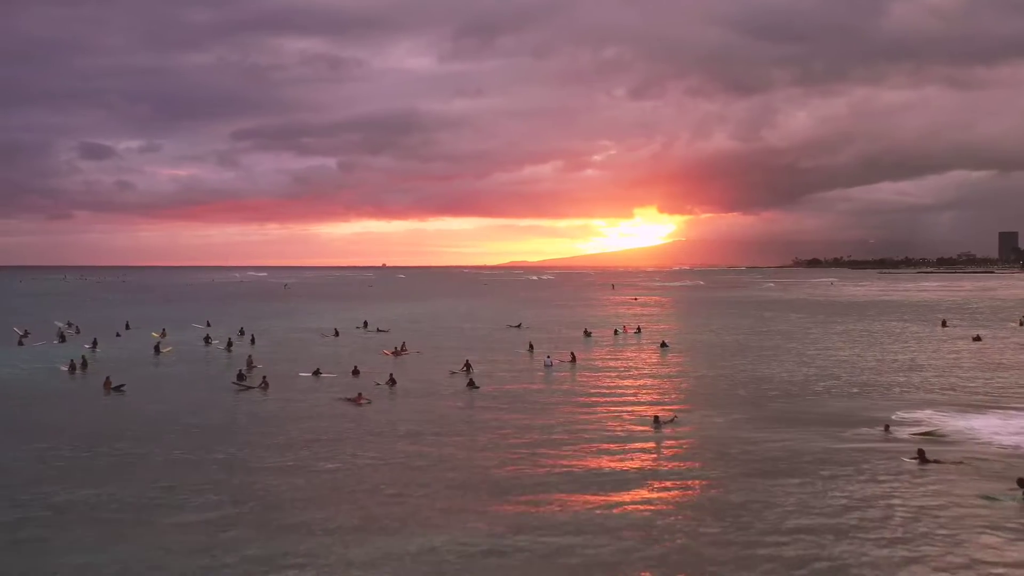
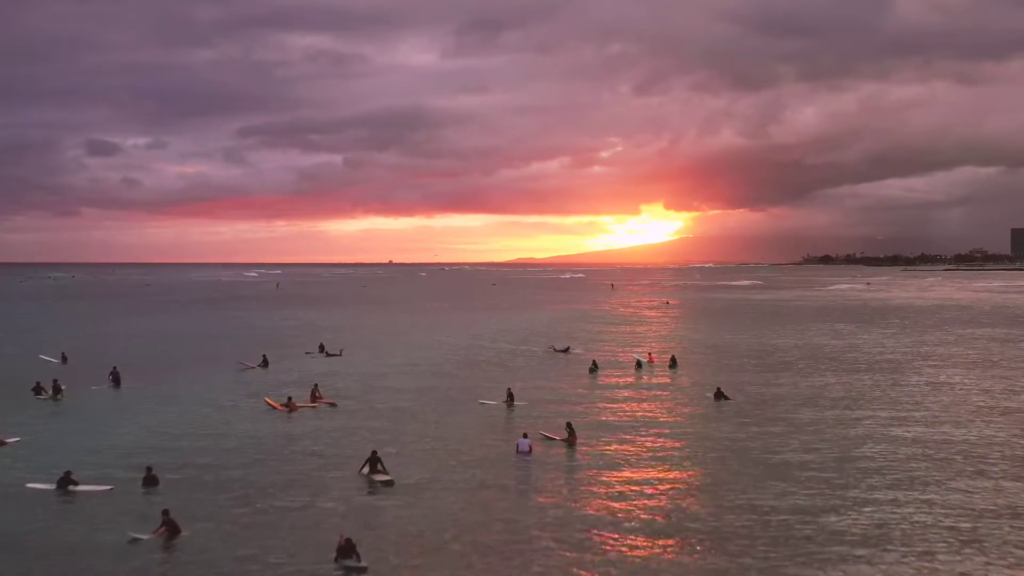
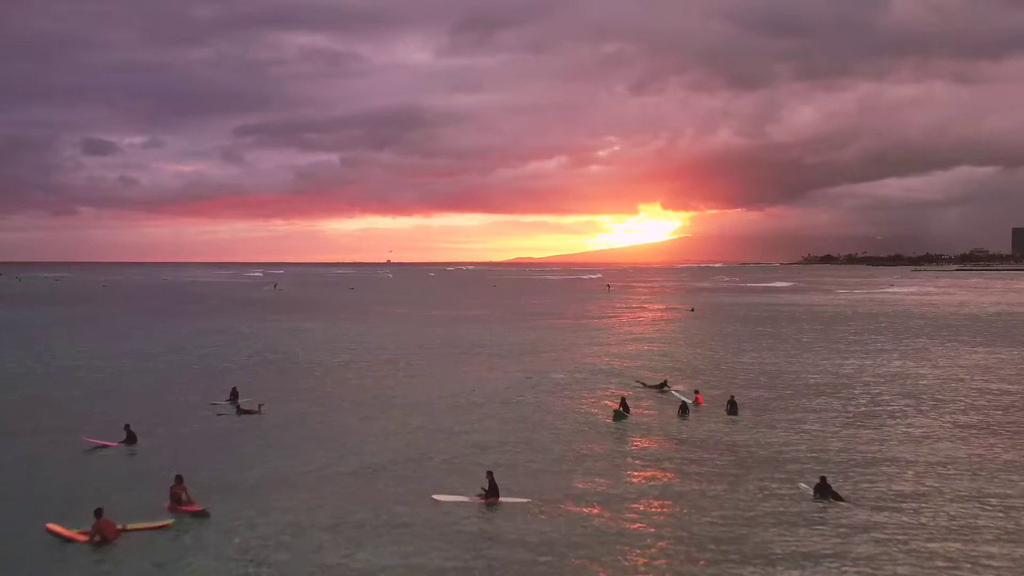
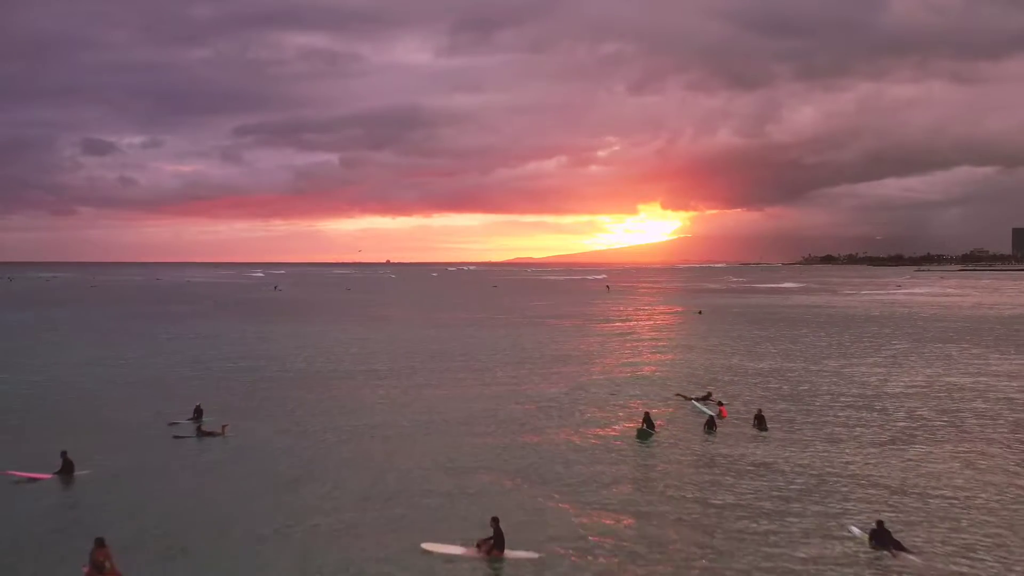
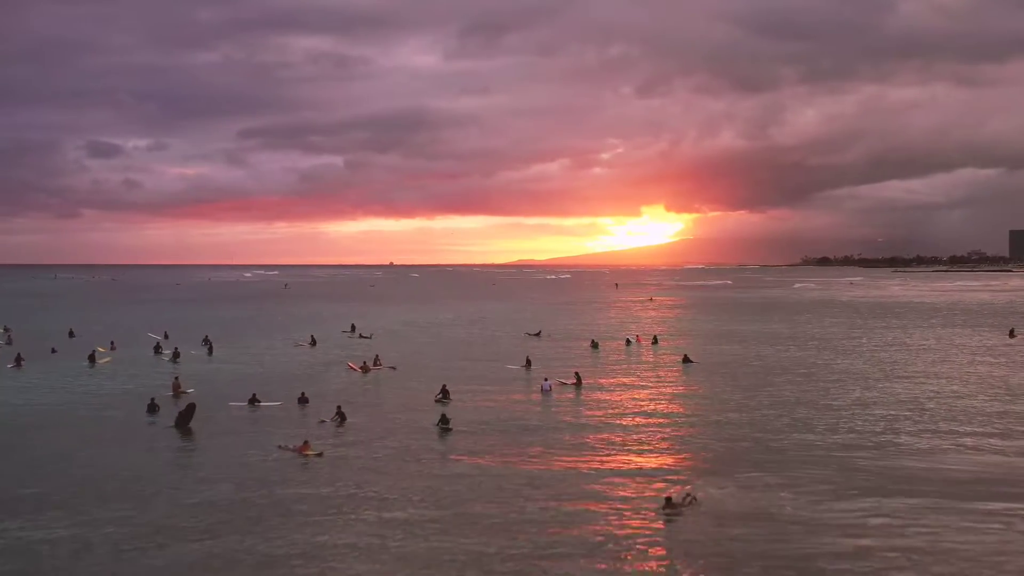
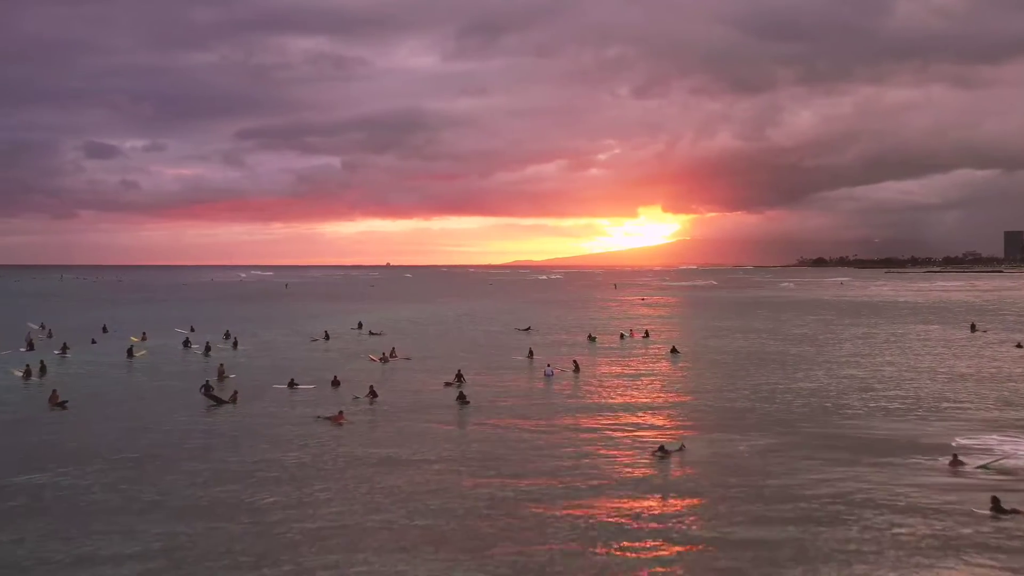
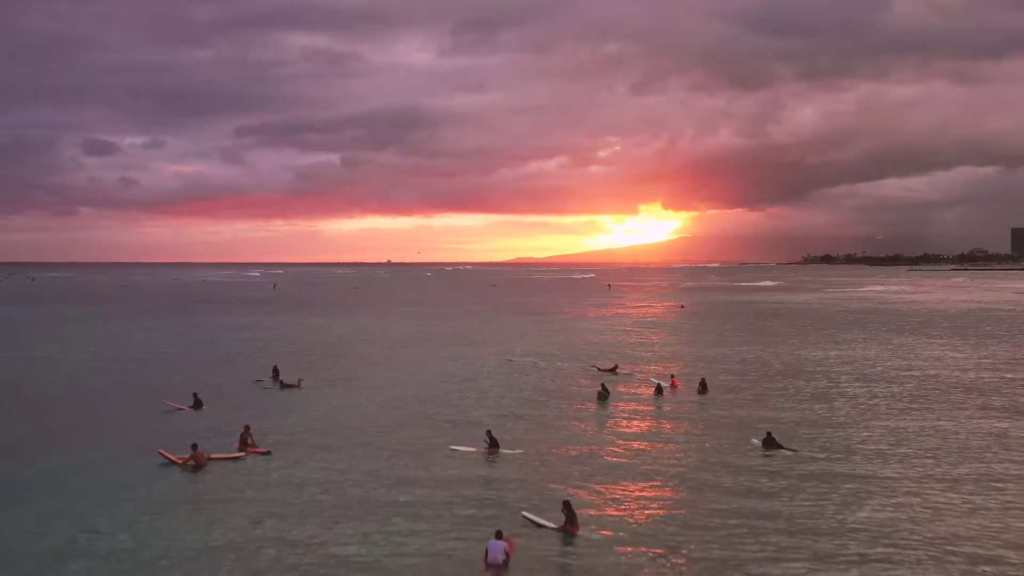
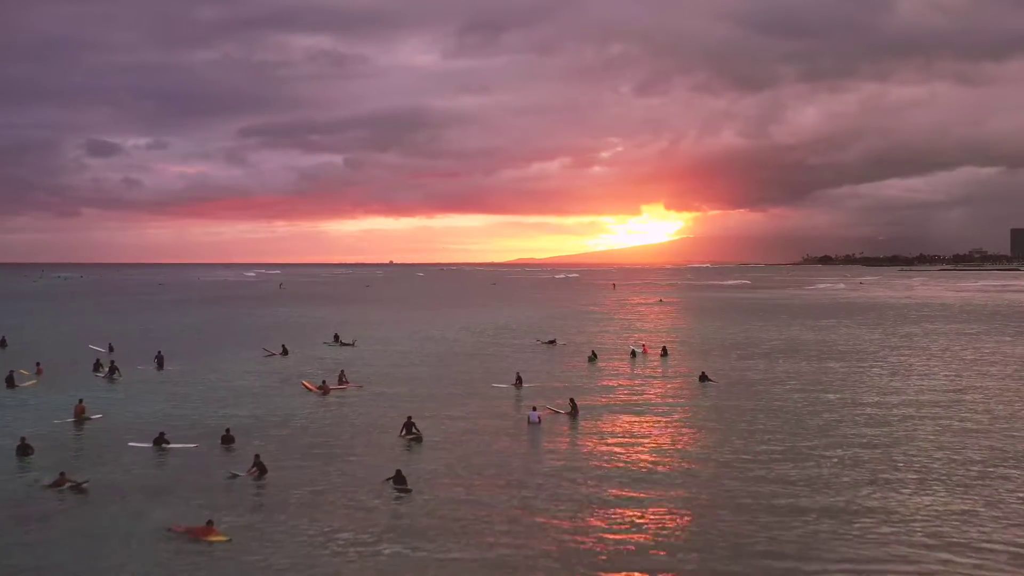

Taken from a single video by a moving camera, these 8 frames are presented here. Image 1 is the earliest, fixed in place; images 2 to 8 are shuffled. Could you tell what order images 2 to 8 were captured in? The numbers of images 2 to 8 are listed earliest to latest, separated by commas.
6, 5, 8, 2, 7, 3, 4
